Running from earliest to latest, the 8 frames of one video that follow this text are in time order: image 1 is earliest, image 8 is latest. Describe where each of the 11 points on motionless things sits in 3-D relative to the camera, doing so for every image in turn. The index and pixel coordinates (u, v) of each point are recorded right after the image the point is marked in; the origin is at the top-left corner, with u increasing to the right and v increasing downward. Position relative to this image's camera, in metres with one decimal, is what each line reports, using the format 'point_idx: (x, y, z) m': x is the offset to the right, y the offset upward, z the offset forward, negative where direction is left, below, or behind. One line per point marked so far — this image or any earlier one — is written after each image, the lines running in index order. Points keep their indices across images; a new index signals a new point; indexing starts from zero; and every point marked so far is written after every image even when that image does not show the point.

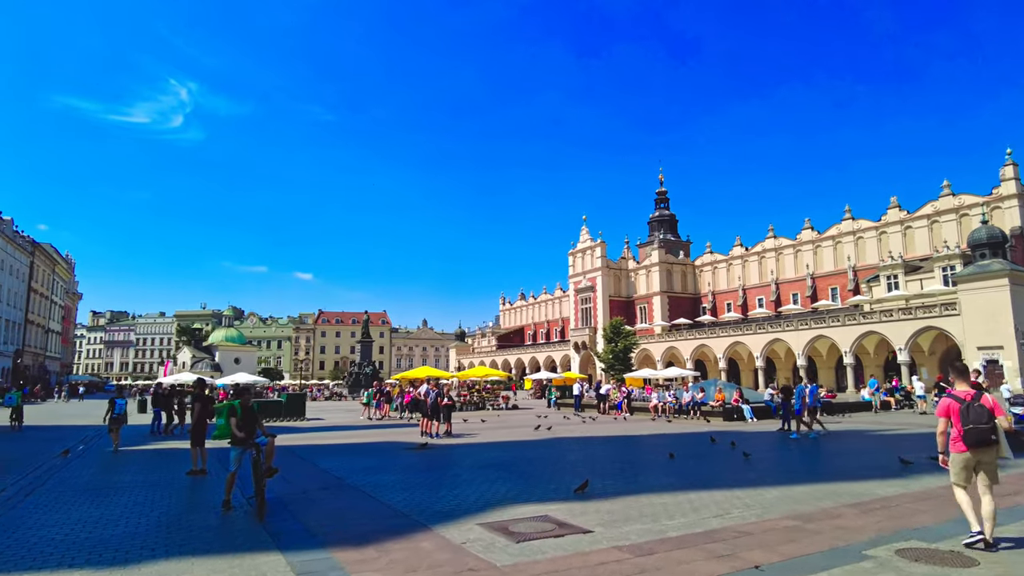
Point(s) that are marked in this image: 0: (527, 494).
0: (+0.2, -2.8, +8.8) m
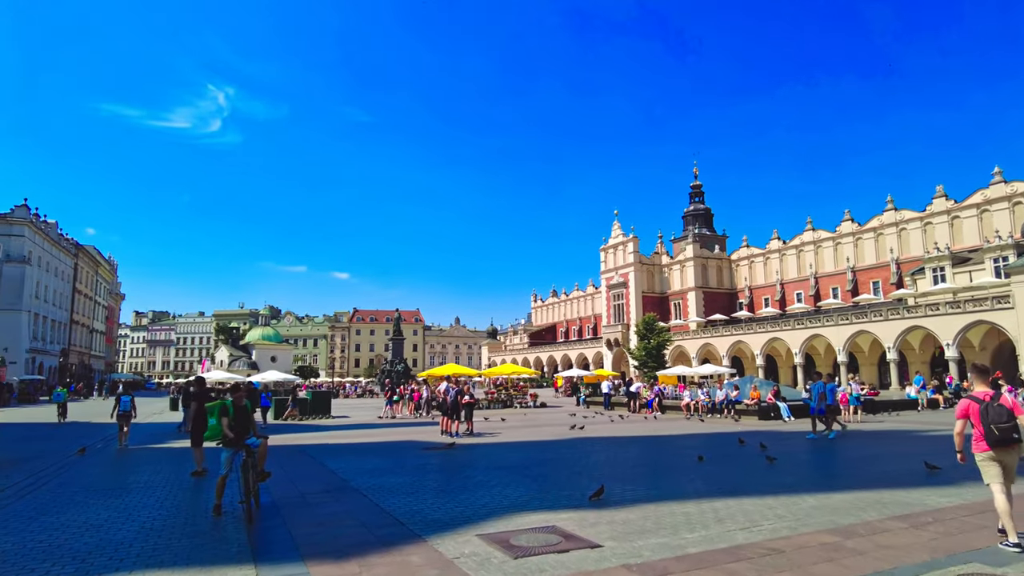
0: (+0.3, -2.7, +8.1) m
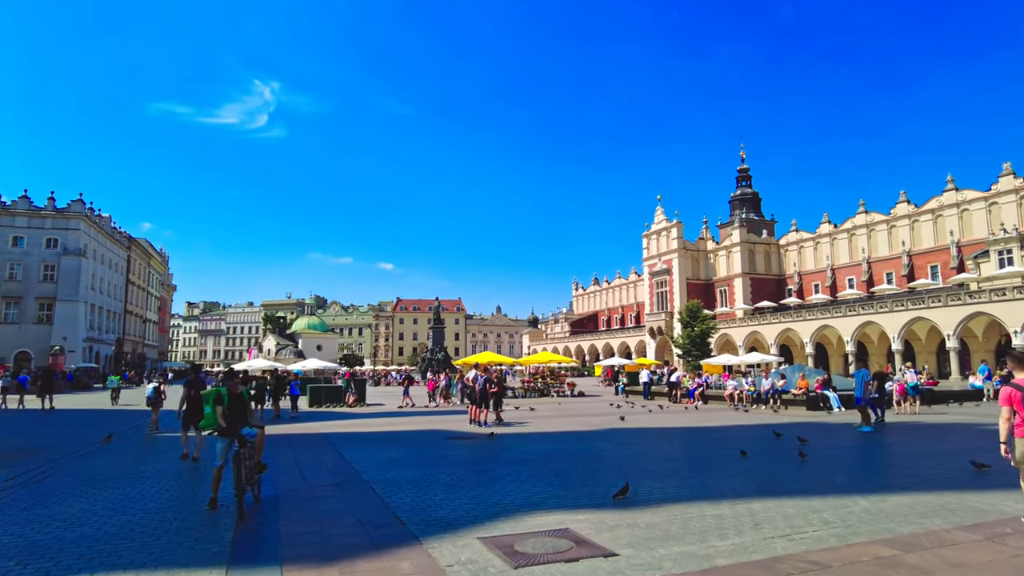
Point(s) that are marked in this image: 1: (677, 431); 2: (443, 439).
0: (+0.5, -2.4, +7.4) m
1: (+4.0, -3.5, +15.6) m
2: (-1.5, -3.4, +14.5) m
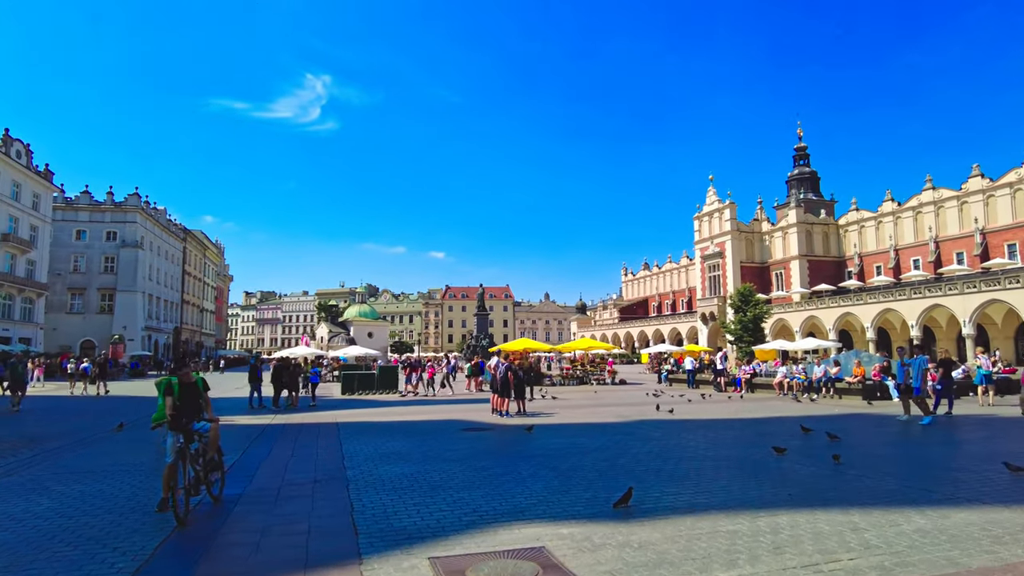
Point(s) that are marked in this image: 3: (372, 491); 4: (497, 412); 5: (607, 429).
0: (+0.3, -2.2, +6.4) m
1: (+4.4, -3.0, +14.3) m
2: (-1.2, -3.0, +13.6) m
3: (-1.6, -2.3, +7.3) m
4: (-0.4, -3.2, +16.9) m
5: (+1.9, -2.9, +13.4) m
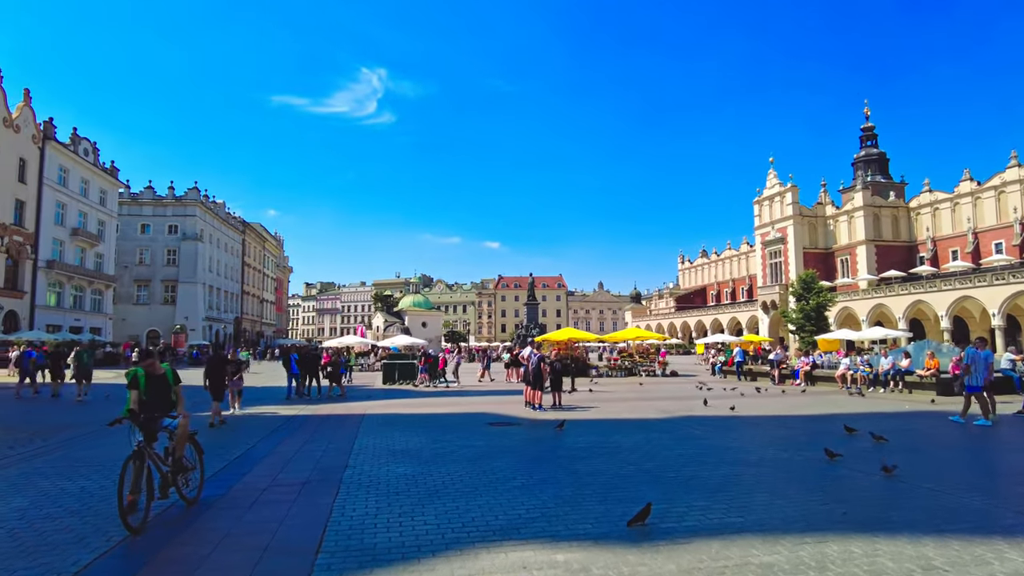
0: (+0.3, -2.0, +5.4) m
1: (+5.0, -2.7, +13.0) m
2: (-0.6, -2.7, +12.8) m
3: (-1.5, -2.1, +6.6) m
4: (+0.5, -2.9, +16.0) m
5: (+2.5, -2.6, +12.3) m
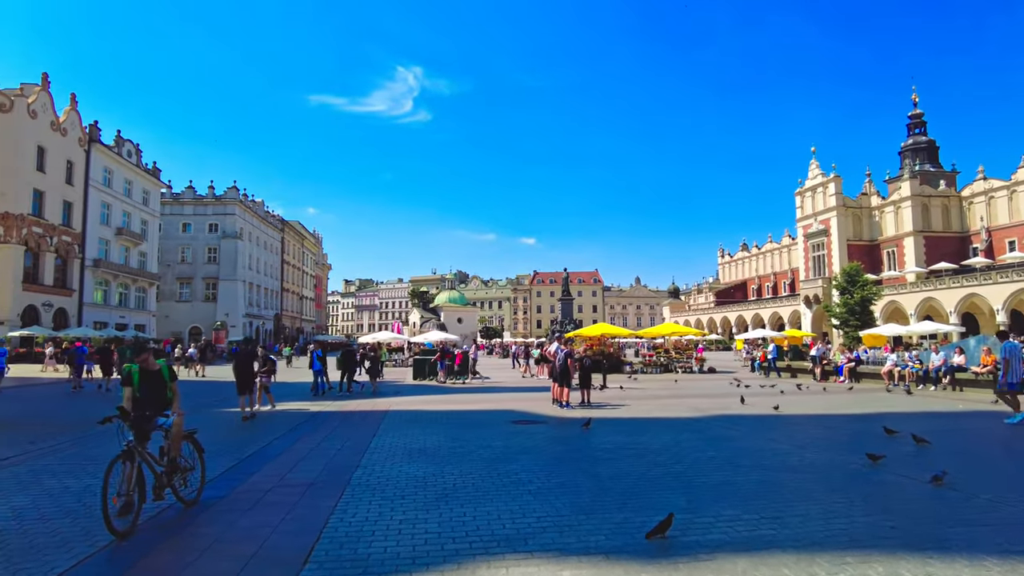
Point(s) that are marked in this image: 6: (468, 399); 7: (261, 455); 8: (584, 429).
0: (+0.3, -1.9, +5.0) m
1: (+5.5, -2.5, +12.3) m
2: (-0.1, -2.6, +12.4) m
3: (-1.4, -2.0, +6.2) m
4: (+1.1, -2.7, +15.5) m
5: (+2.9, -2.5, +11.7) m
6: (-1.1, -2.9, +17.1) m
7: (-3.4, -2.3, +8.9) m
8: (+1.3, -2.5, +11.6) m
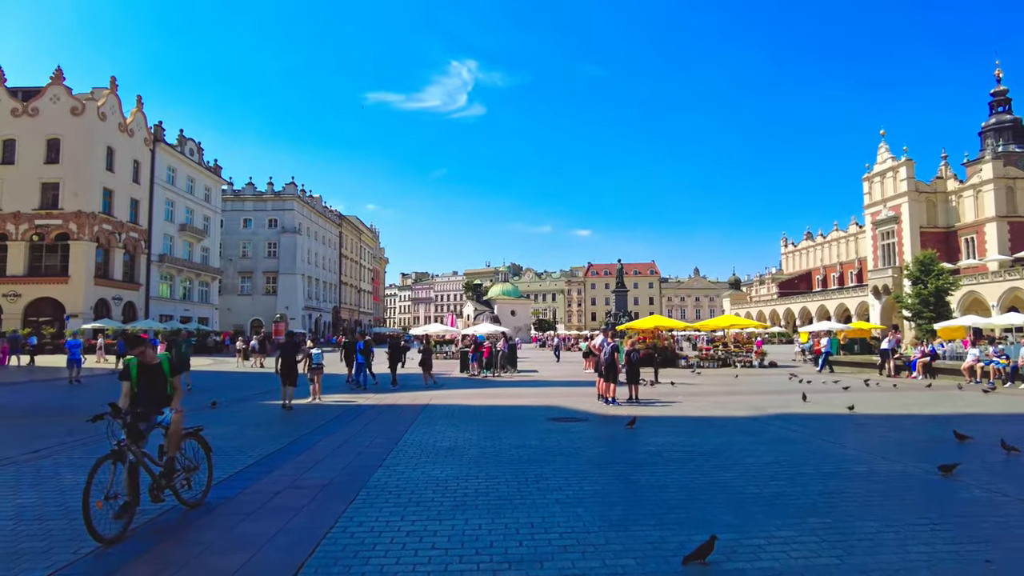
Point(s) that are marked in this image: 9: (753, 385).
0: (+0.4, -1.8, +4.3) m
1: (+6.2, -2.3, +11.2) m
2: (+0.6, -2.4, +11.7) m
3: (-1.2, -1.9, +5.7) m
4: (+2.1, -2.5, +14.8) m
5: (+3.6, -2.3, +10.8) m
6: (0.0, -2.7, +16.5) m
7: (-3.0, -2.2, +8.6) m
8: (+2.0, -2.3, +10.8) m
9: (+7.2, -2.9, +19.5) m
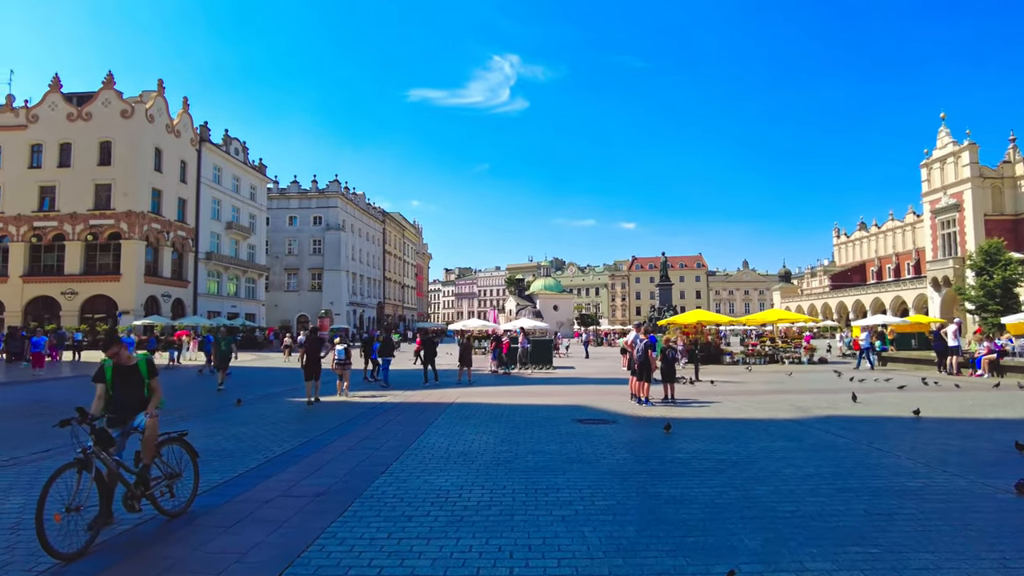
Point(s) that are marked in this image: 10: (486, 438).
0: (+0.3, -1.7, +3.7) m
1: (+6.6, -2.1, +10.2) m
2: (+1.1, -2.3, +11.1) m
3: (-1.2, -1.9, +5.2) m
4: (+2.7, -2.4, +14.0) m
5: (+3.9, -2.2, +10.0) m
6: (+0.7, -2.5, +16.0) m
7: (-2.8, -2.1, +8.2) m
8: (+2.3, -2.2, +10.1) m
9: (+8.1, -2.7, +18.4) m
10: (-0.3, -2.1, +9.1) m
